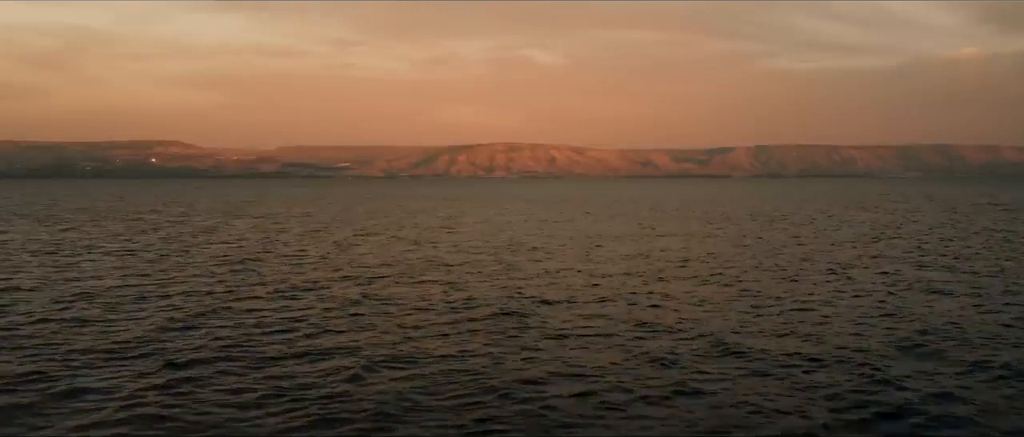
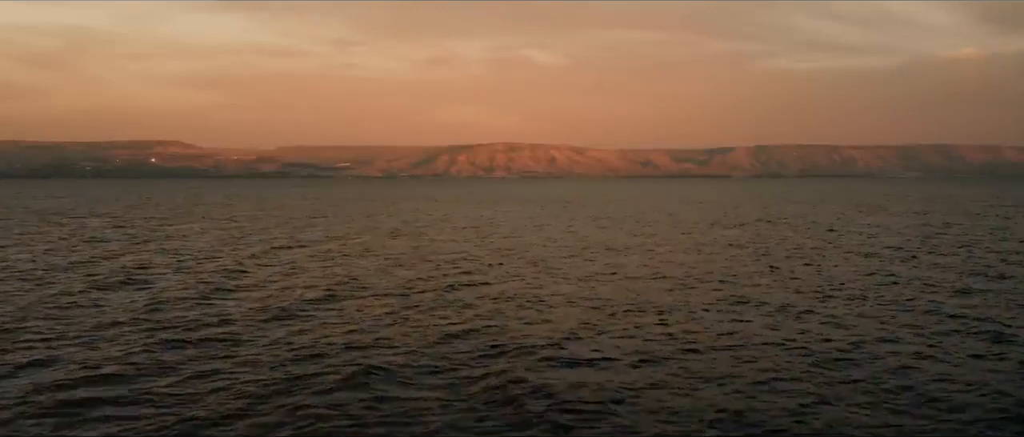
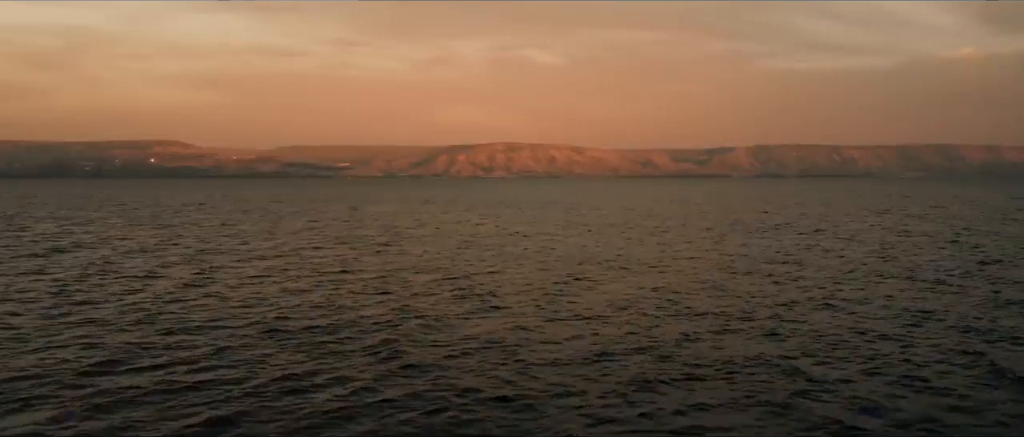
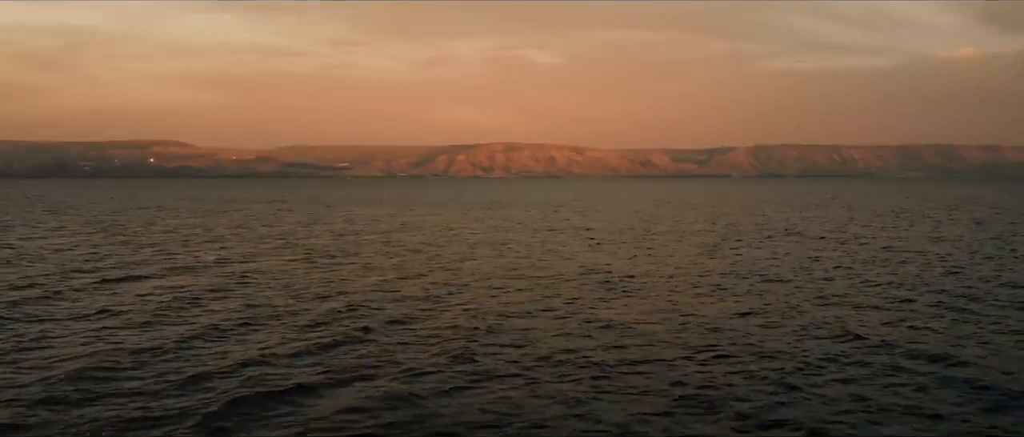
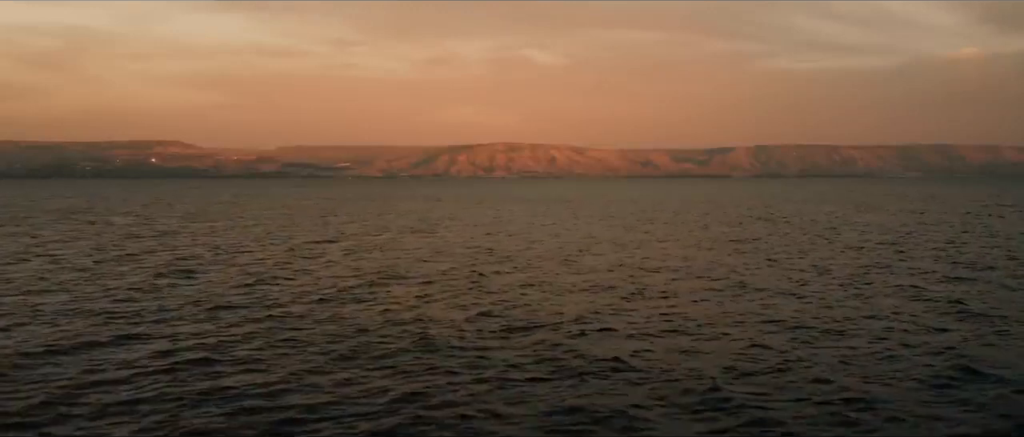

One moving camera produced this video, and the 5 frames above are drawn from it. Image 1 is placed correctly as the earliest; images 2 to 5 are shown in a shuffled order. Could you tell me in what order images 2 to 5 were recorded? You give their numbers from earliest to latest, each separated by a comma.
5, 2, 3, 4
